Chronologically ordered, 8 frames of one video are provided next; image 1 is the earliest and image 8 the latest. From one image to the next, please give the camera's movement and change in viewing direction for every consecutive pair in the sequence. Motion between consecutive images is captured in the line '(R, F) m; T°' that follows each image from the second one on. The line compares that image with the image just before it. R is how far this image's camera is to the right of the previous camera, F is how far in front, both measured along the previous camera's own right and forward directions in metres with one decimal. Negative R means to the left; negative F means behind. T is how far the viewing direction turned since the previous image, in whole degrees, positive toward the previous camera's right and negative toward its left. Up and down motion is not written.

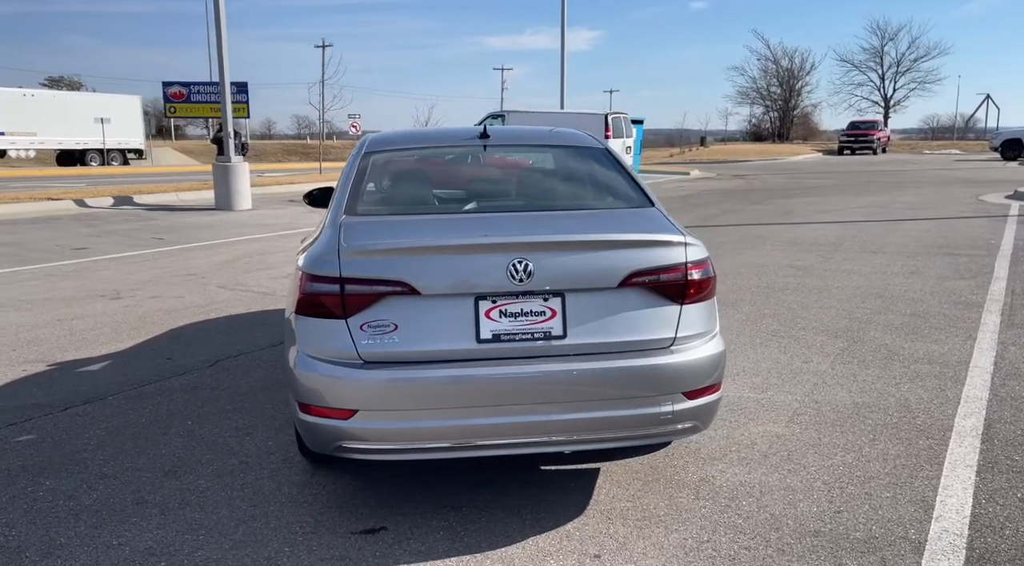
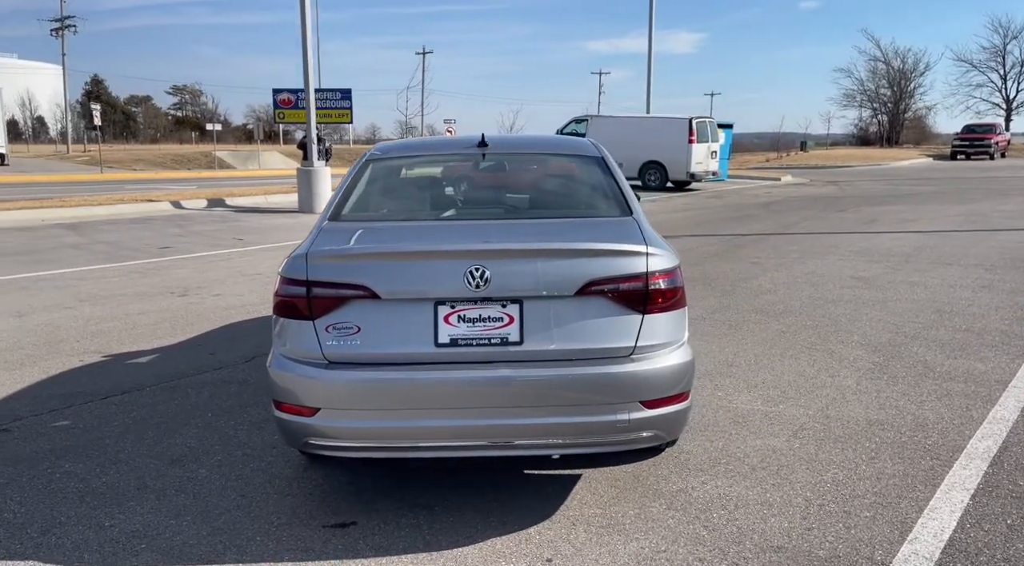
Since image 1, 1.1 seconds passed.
(+0.5, 0.0) m; -6°
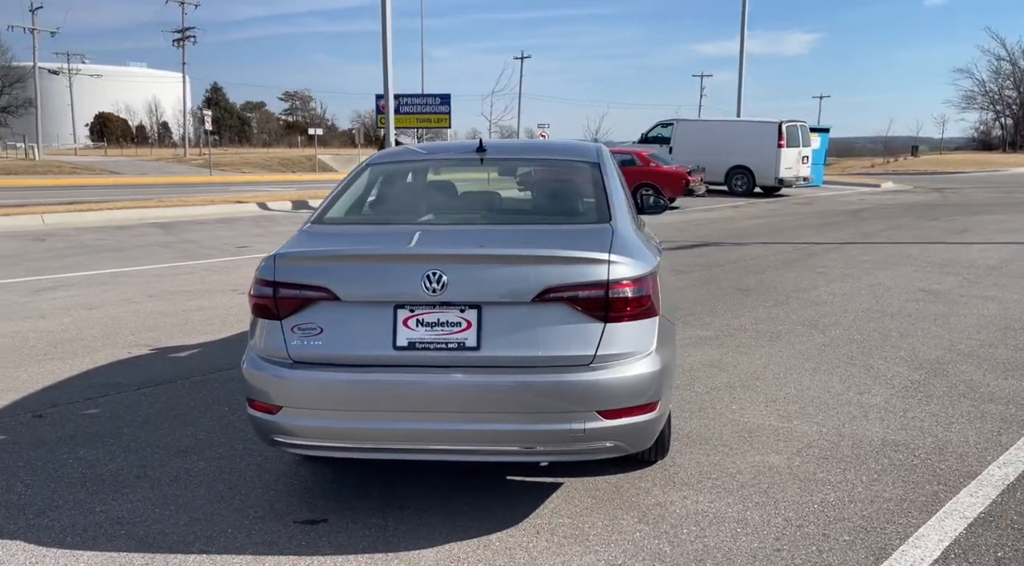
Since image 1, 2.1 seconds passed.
(+0.5, 0.0) m; -6°
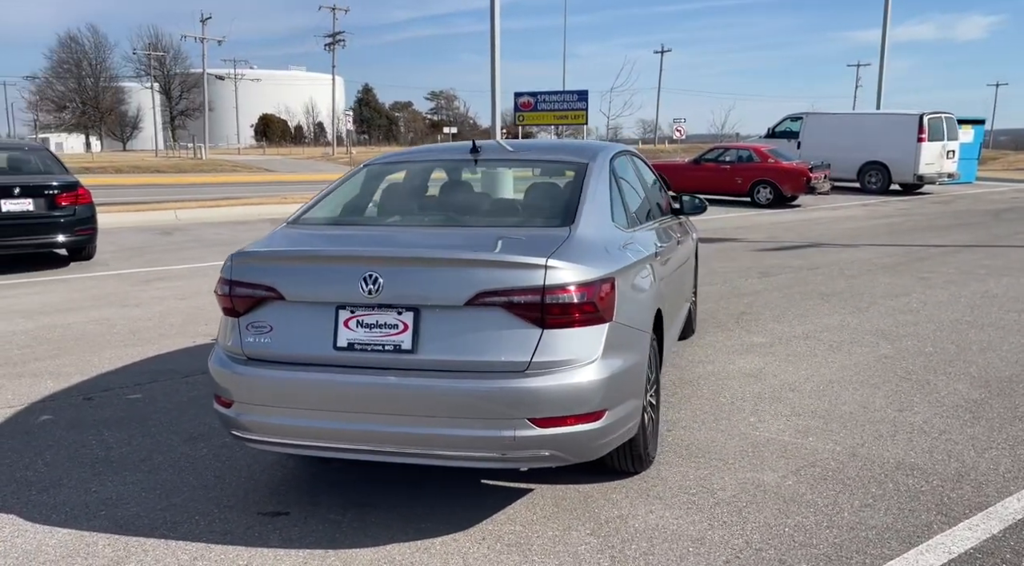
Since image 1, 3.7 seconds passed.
(+0.7, +0.1) m; -9°
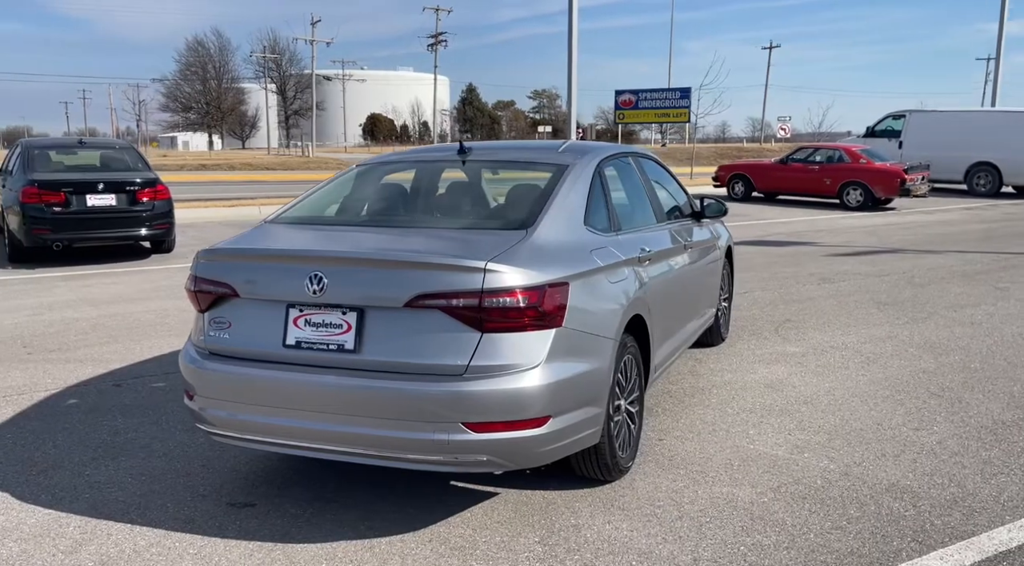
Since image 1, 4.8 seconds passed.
(+0.6, +0.1) m; -6°
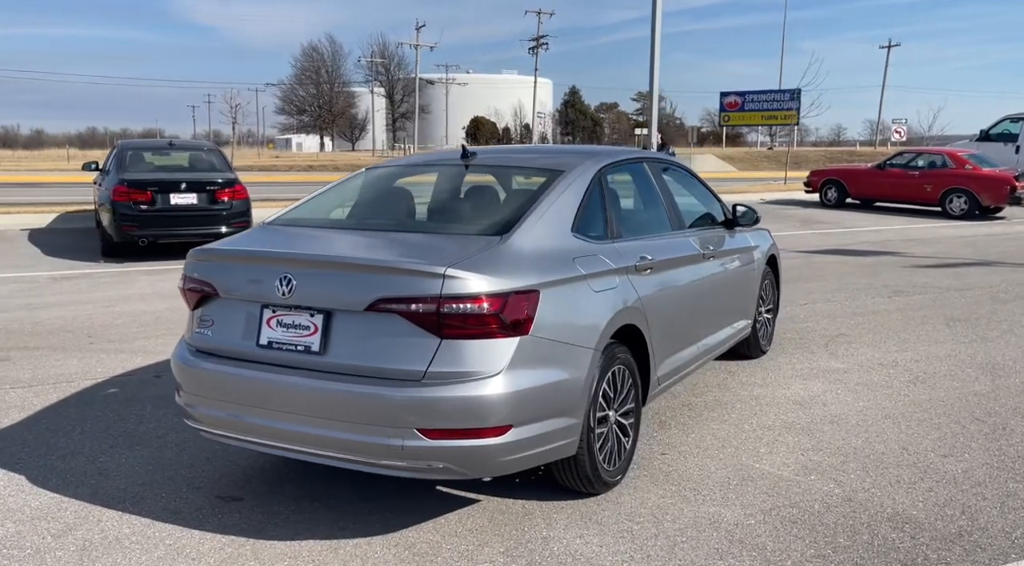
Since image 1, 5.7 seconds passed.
(+0.5, +0.1) m; -7°
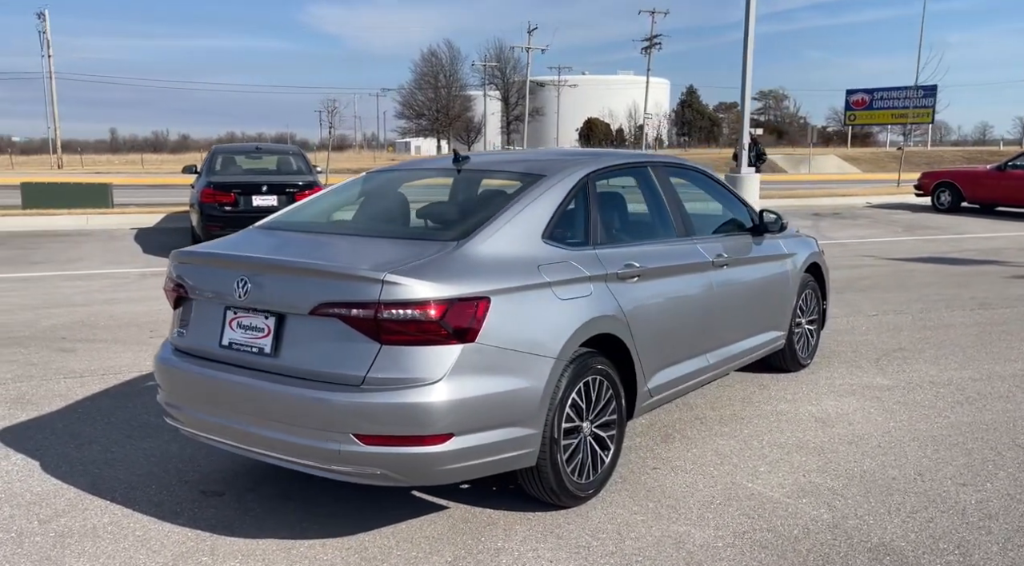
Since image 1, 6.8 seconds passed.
(+0.6, +0.1) m; -7°
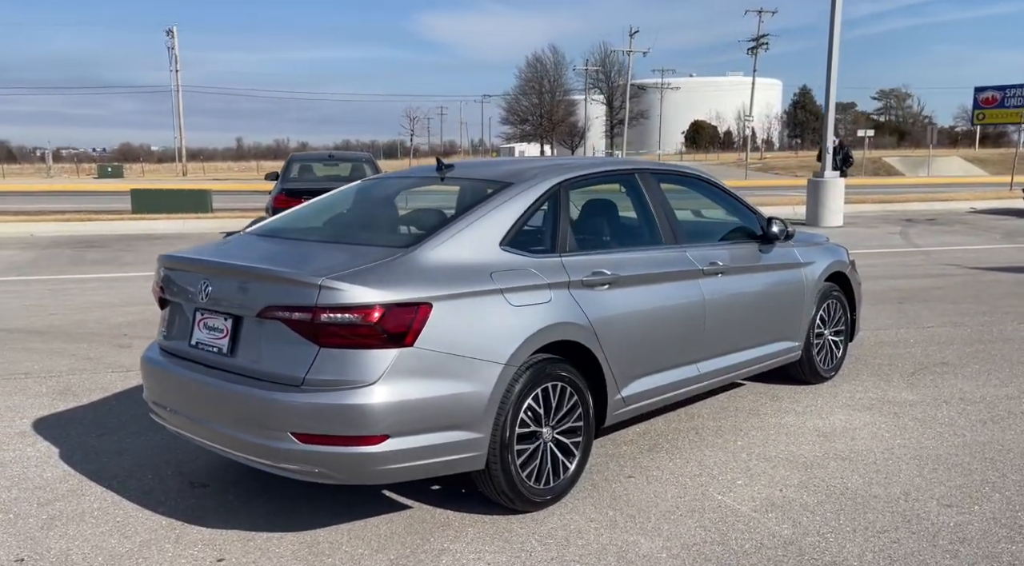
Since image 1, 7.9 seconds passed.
(+0.6, 0.0) m; -7°
